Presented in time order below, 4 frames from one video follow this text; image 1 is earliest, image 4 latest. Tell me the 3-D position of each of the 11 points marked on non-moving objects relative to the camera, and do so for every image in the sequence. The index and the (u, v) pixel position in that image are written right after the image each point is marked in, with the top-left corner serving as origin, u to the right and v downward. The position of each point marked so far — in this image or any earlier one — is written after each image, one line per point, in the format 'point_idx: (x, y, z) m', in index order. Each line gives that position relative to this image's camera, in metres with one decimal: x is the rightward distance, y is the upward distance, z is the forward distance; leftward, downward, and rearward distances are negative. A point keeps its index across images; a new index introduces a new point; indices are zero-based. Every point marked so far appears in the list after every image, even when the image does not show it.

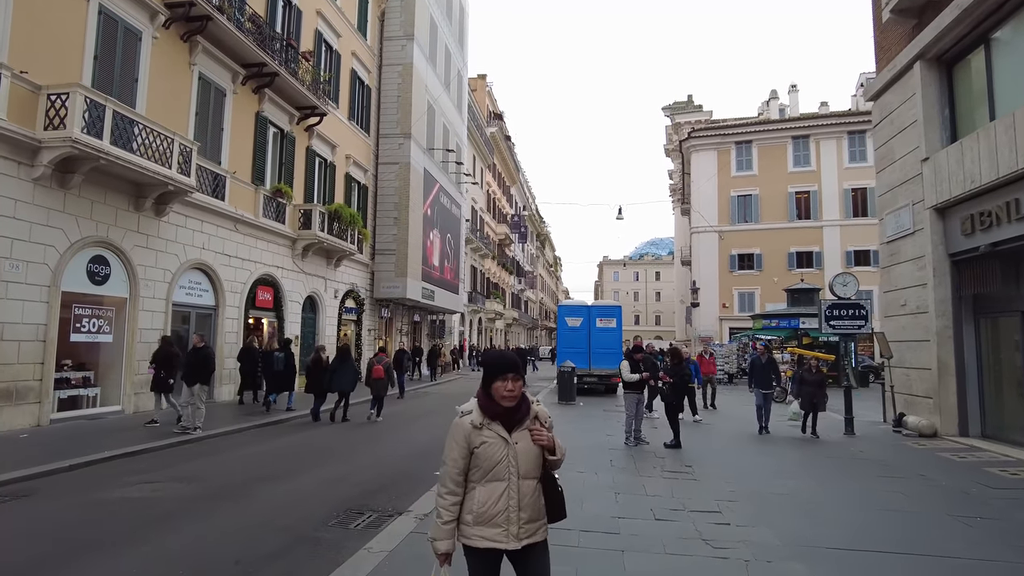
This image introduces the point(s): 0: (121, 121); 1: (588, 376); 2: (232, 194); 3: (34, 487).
0: (-6.5, +2.7, +11.1) m
1: (+2.1, -2.4, +18.6) m
2: (-6.4, +2.2, +15.5) m
3: (-4.9, -2.0, +6.9) m
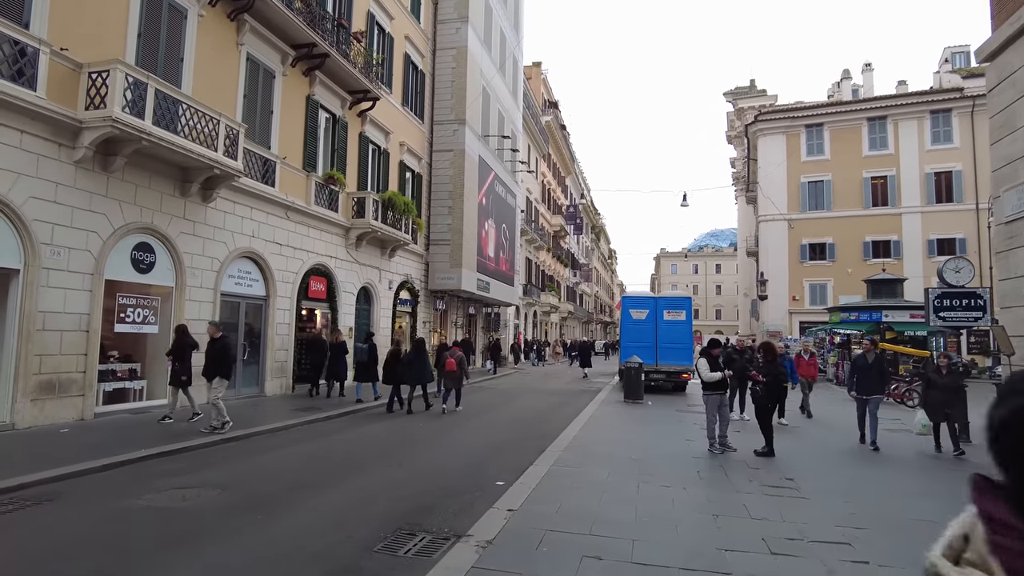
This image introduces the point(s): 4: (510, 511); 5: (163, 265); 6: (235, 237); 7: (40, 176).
0: (-5.5, +2.9, +10.6) m
1: (+3.7, -2.2, +17.4) m
2: (-5.0, +2.4, +14.9) m
3: (-4.2, -1.9, +6.3) m
4: (0.0, -1.8, +5.5) m
5: (-5.9, +0.4, +11.5) m
6: (-5.4, +1.0, +13.3) m
7: (-6.4, +1.5, +9.2) m
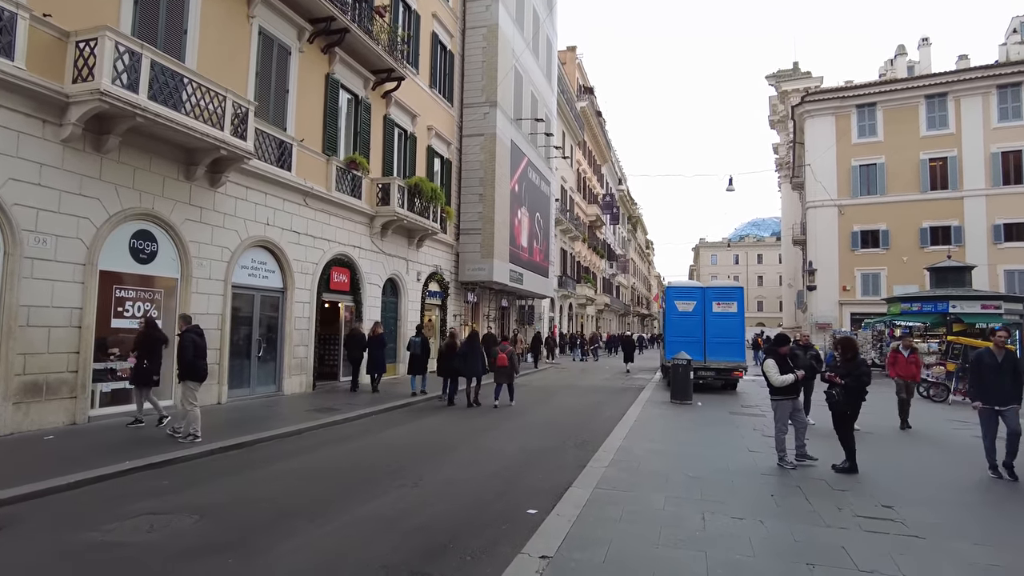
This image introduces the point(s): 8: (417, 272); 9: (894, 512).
0: (-5.0, +3.0, +9.6) m
1: (+4.5, -1.9, +16.0) m
2: (-4.4, +2.6, +13.9) m
3: (-3.9, -1.8, +5.3) m
4: (+0.2, -1.7, +4.3) m
5: (-5.4, +0.5, +10.6) m
6: (-4.8, +1.1, +12.4) m
7: (-6.0, +1.6, +8.3) m
8: (-2.7, +0.5, +19.4) m
9: (+3.1, -1.9, +5.6) m
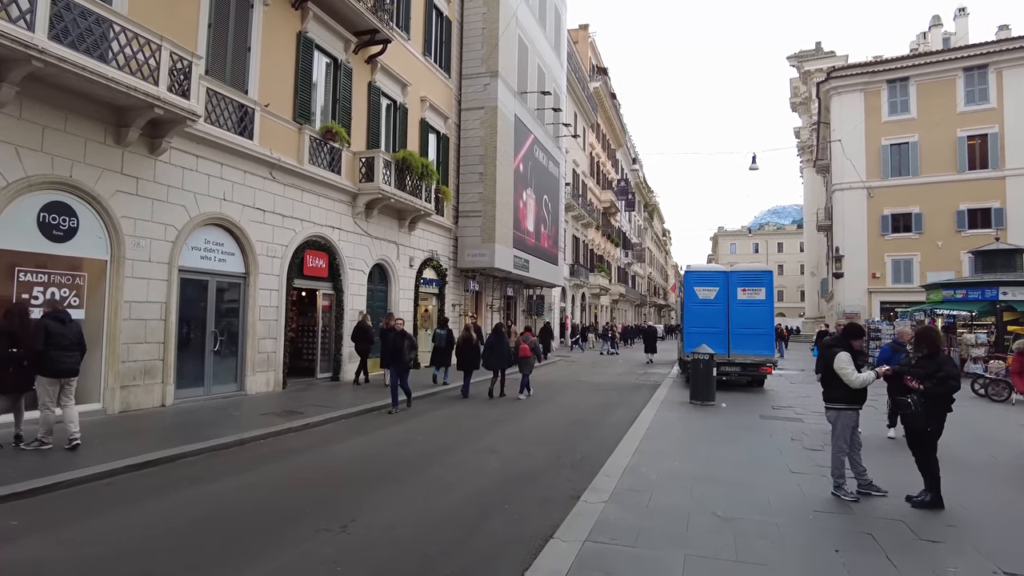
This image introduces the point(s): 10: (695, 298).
0: (-5.2, +3.3, +8.0) m
1: (+4.5, -1.6, +14.2) m
2: (-4.5, +2.8, +12.3) m
3: (-4.2, -1.6, +3.7) m
4: (-0.1, -1.6, +2.6) m
5: (-5.6, +0.7, +9.0) m
6: (-5.0, +1.4, +10.7) m
7: (-6.2, +1.8, +6.6) m
8: (-2.7, +0.8, +17.7) m
9: (+2.9, -1.7, +3.8) m
10: (+4.0, -0.2, +14.8) m
